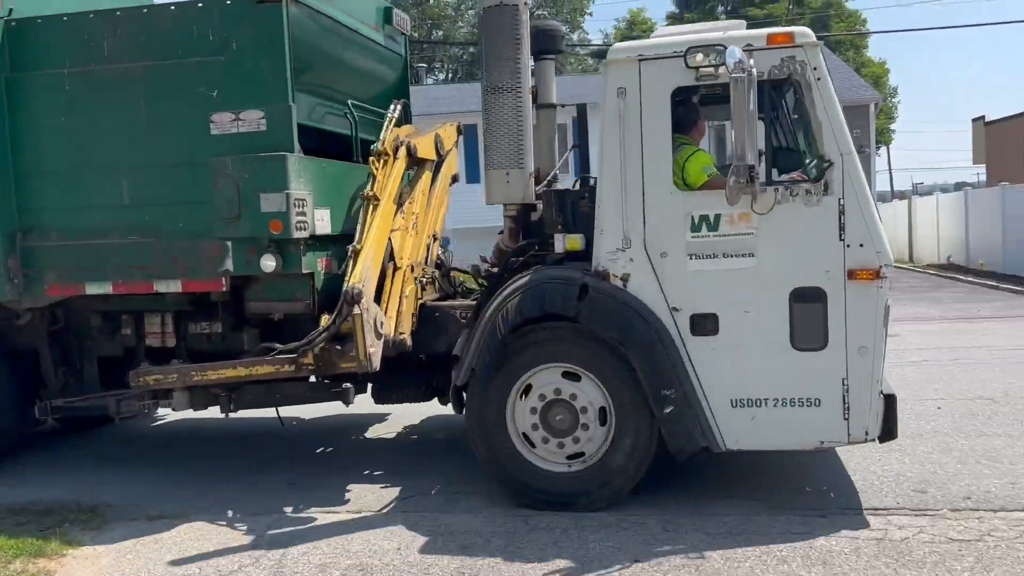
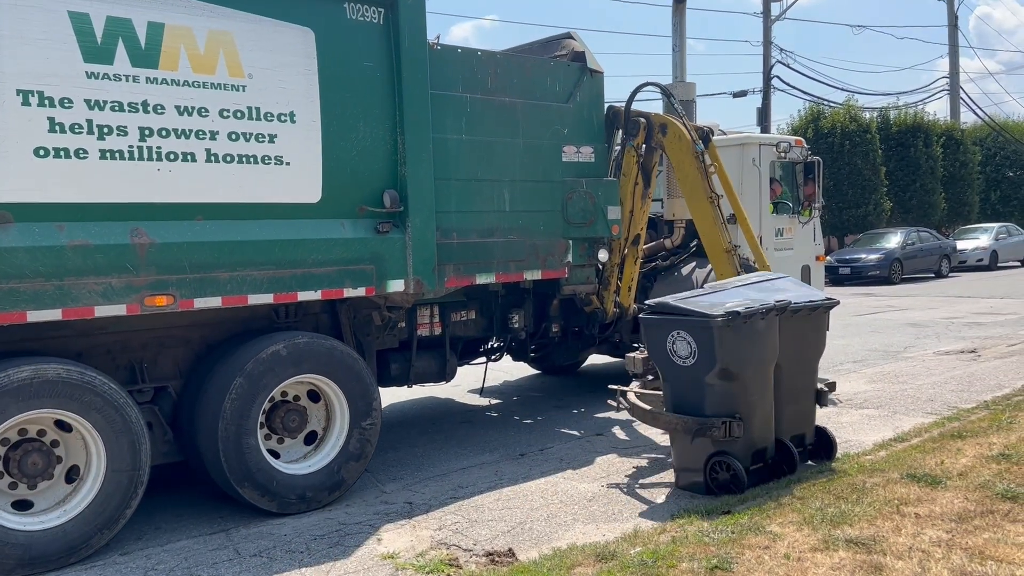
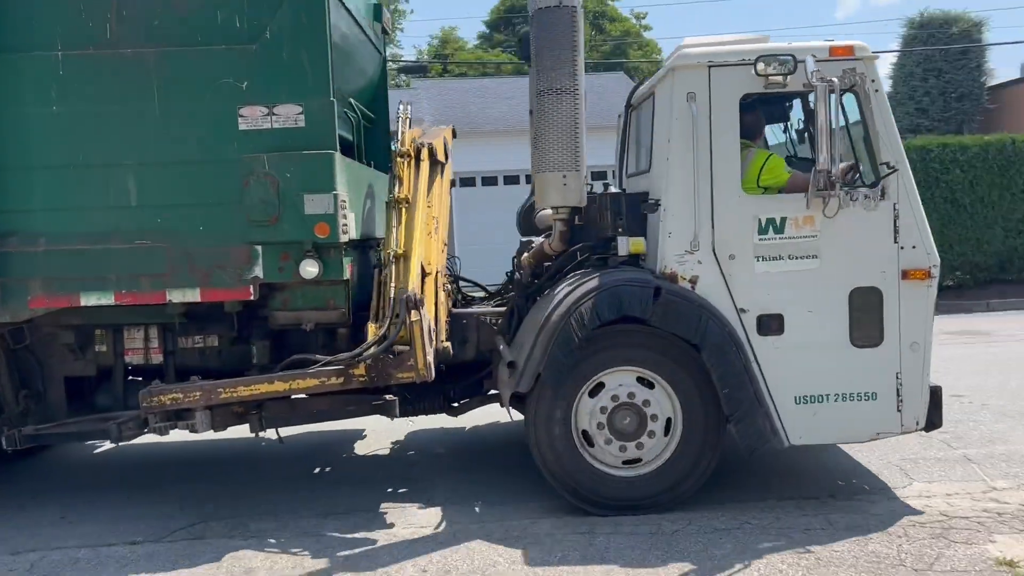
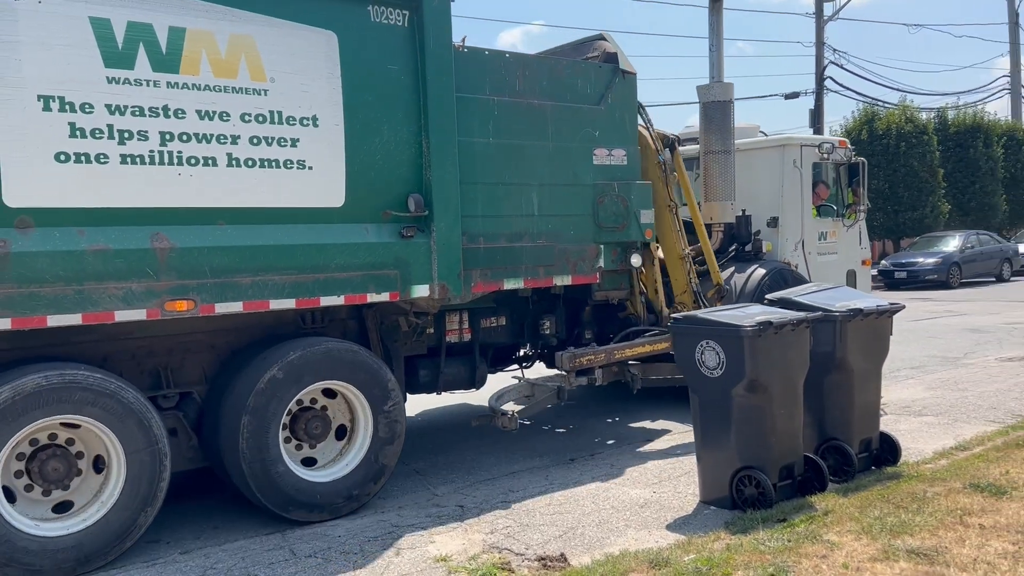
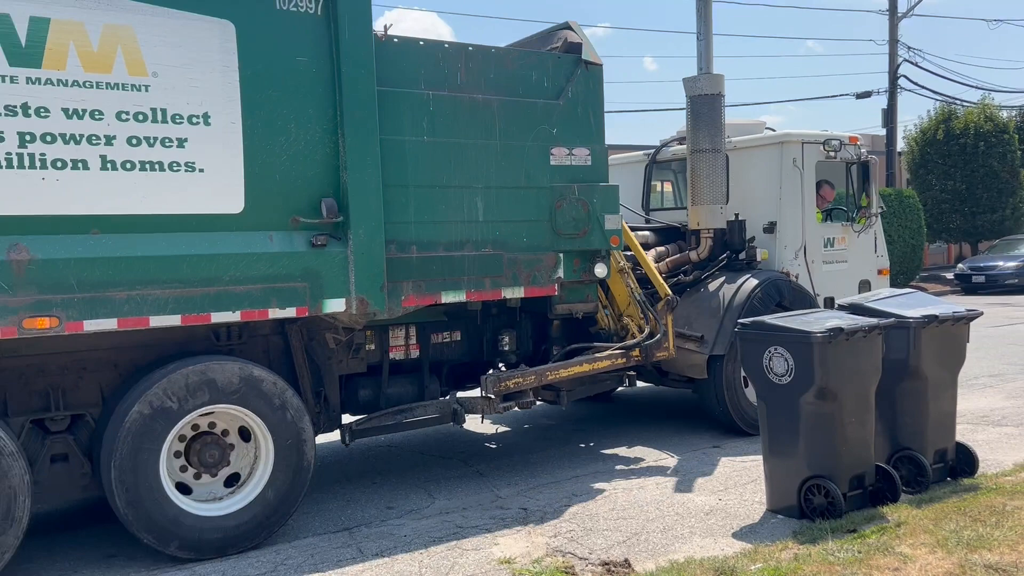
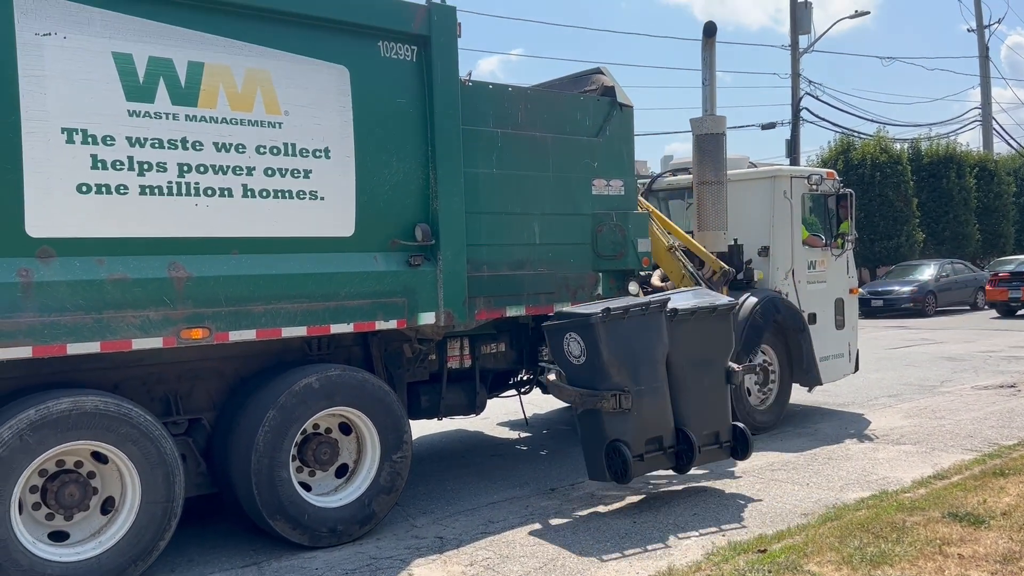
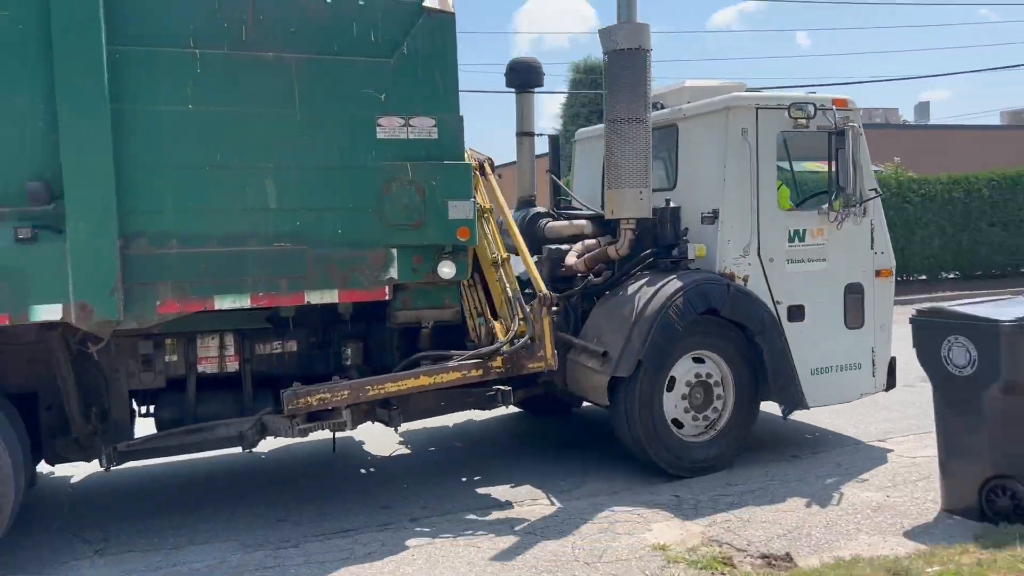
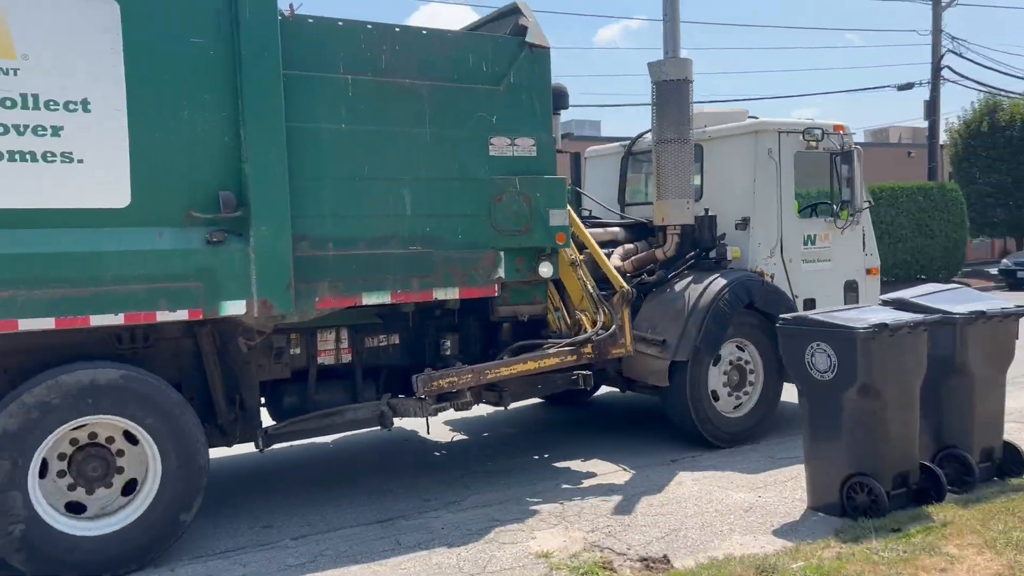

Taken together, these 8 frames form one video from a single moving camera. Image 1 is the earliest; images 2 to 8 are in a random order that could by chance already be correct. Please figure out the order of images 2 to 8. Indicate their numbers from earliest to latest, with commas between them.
3, 7, 8, 5, 4, 2, 6
